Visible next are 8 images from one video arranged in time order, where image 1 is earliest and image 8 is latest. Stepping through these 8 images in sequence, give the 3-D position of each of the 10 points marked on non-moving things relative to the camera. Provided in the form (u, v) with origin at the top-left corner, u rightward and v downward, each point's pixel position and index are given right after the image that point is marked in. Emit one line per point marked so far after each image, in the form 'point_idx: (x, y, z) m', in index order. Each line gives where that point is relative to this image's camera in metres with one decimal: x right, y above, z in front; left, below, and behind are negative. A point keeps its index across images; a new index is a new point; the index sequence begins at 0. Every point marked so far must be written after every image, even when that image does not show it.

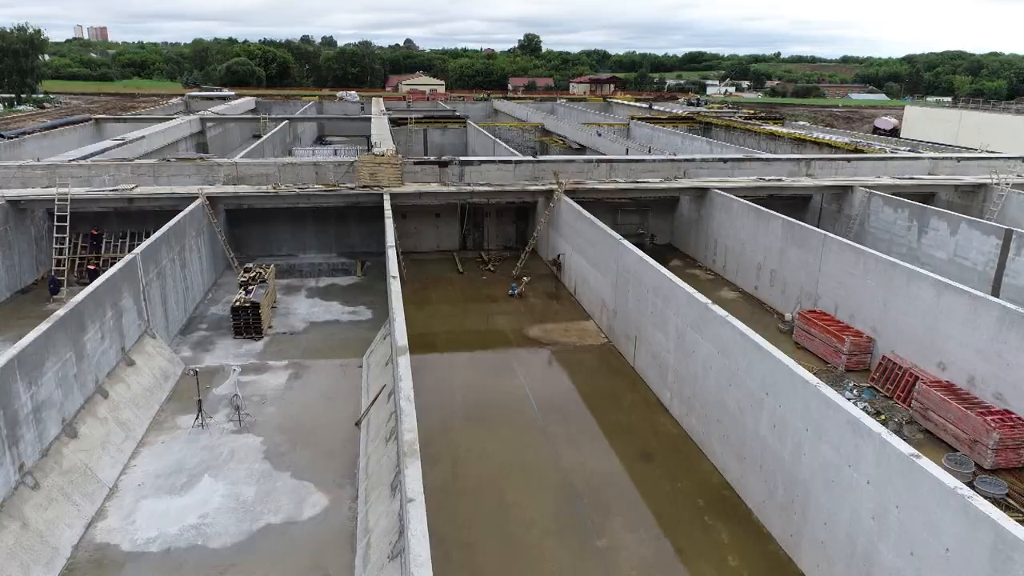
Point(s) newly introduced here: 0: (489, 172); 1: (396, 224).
0: (-0.6, +3.0, +19.0) m
1: (-3.0, +1.7, +18.9) m
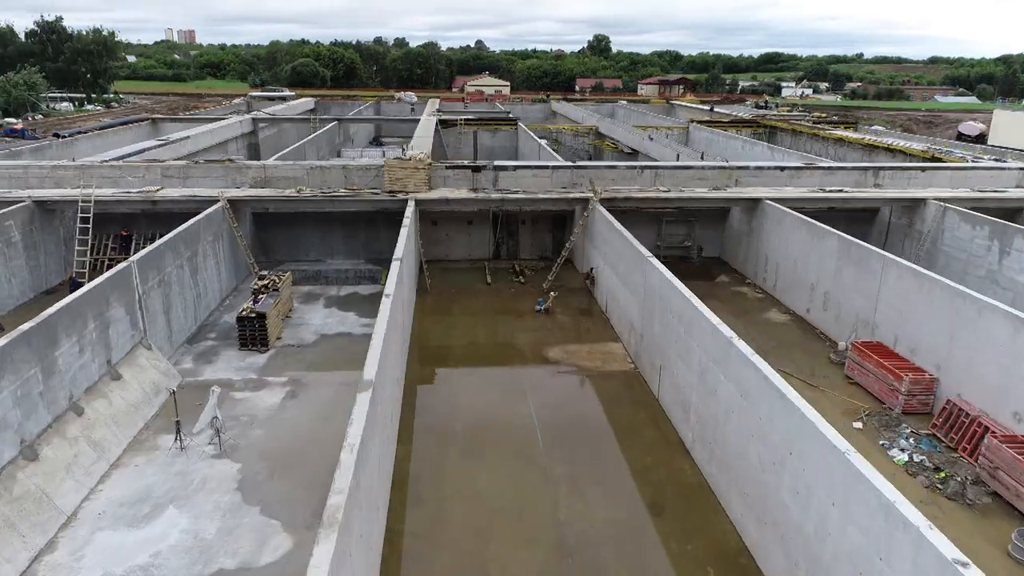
0: (+0.3, +2.7, +18.0) m
1: (-2.1, +1.5, +18.1) m
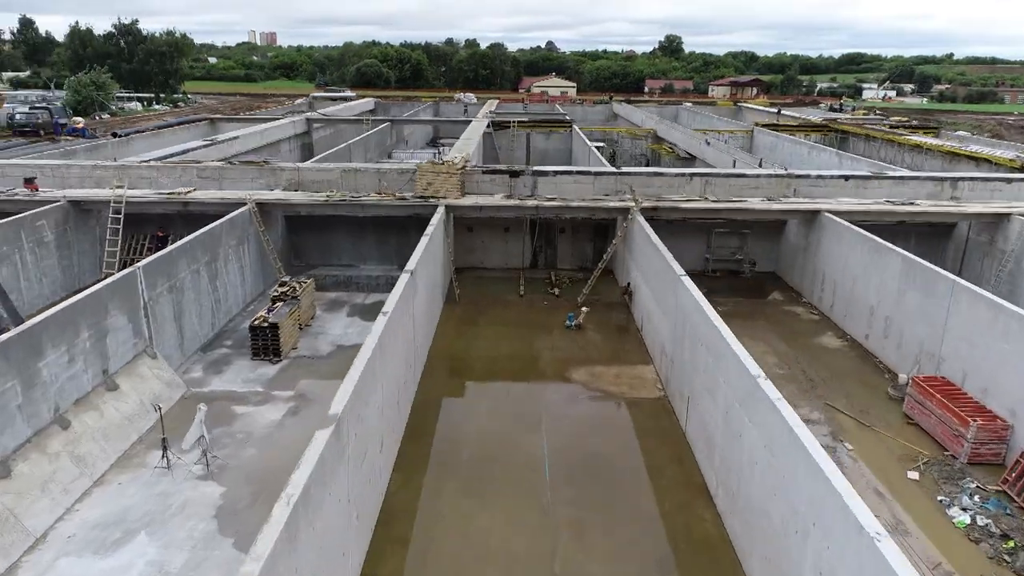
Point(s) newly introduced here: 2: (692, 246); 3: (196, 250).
0: (+1.3, +2.4, +17.1) m
1: (-1.2, +1.2, +17.4) m
2: (+4.3, +1.0, +17.5) m
3: (-5.4, +0.6, +12.6) m
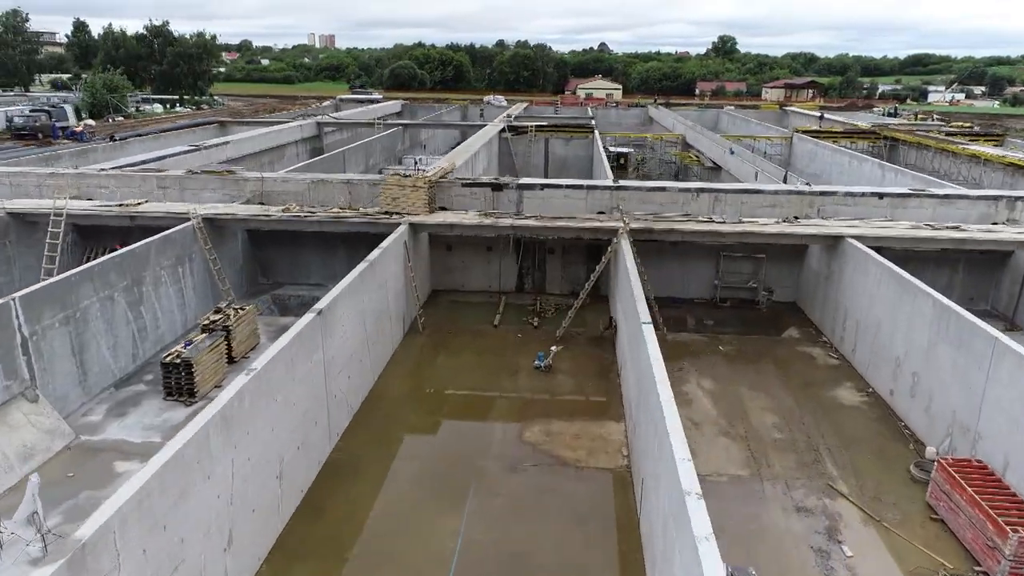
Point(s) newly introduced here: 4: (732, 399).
0: (+0.9, +1.8, +15.2) m
1: (-1.6, +0.7, +15.7) m
2: (+3.9, +0.4, +15.4) m
3: (-6.2, +0.2, +11.1) m
4: (+3.3, -1.7, +11.0) m
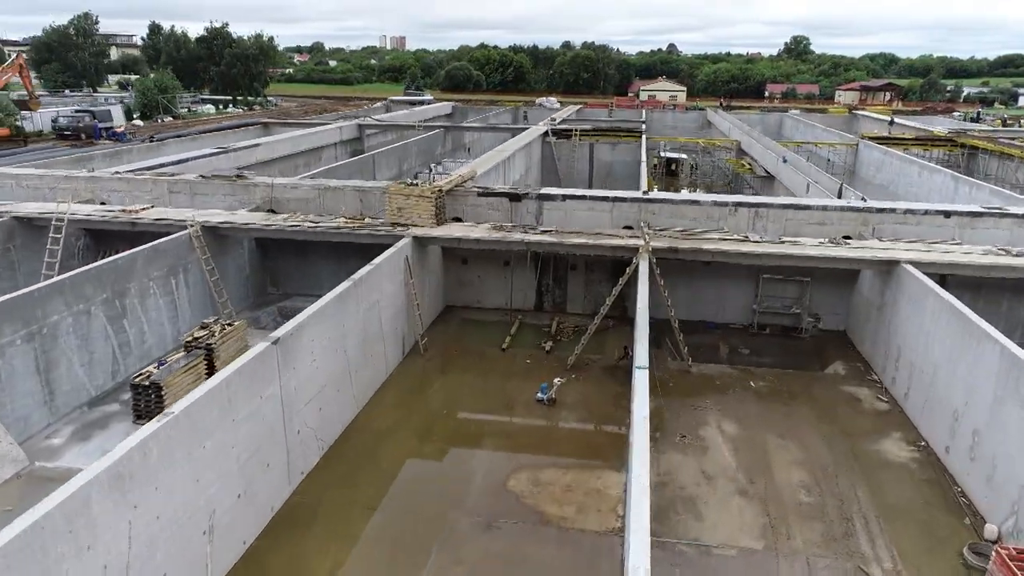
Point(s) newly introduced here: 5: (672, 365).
0: (+1.2, +1.5, +14.0) m
1: (-1.2, +0.4, +14.7) m
2: (+4.2, -0.1, +13.9) m
3: (-6.2, 0.0, +10.5) m
4: (+3.2, -2.1, +9.6) m
5: (+2.7, -1.3, +12.2) m
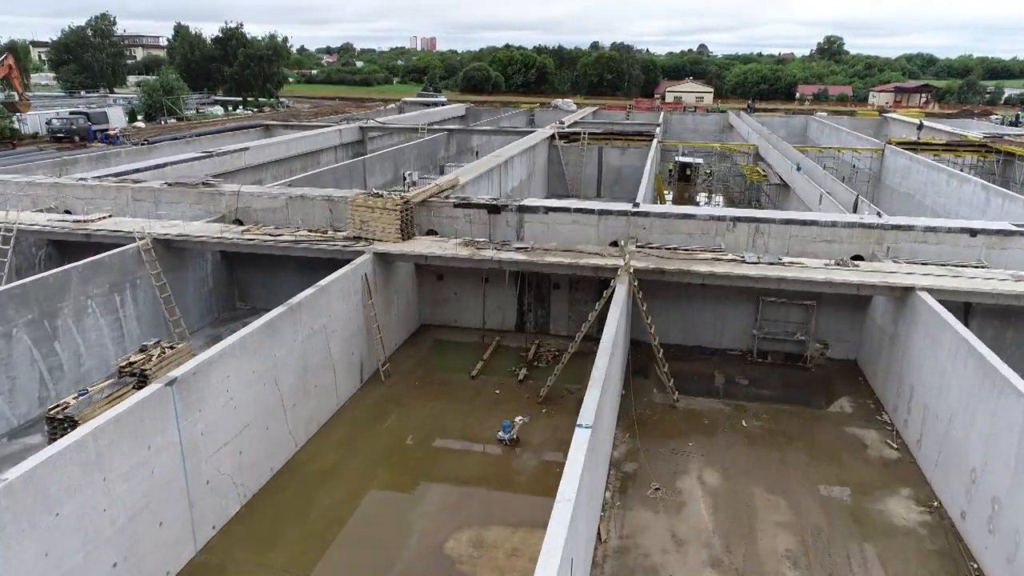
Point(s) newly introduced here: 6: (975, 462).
0: (+0.9, +1.1, +12.9) m
1: (-1.6, 0.0, +13.6) m
2: (+3.8, -0.5, +12.6) m
3: (-6.7, -0.3, +9.7) m
4: (+2.6, -2.5, +8.4) m
5: (+2.2, -1.7, +11.0) m
6: (+4.9, -1.8, +7.7) m
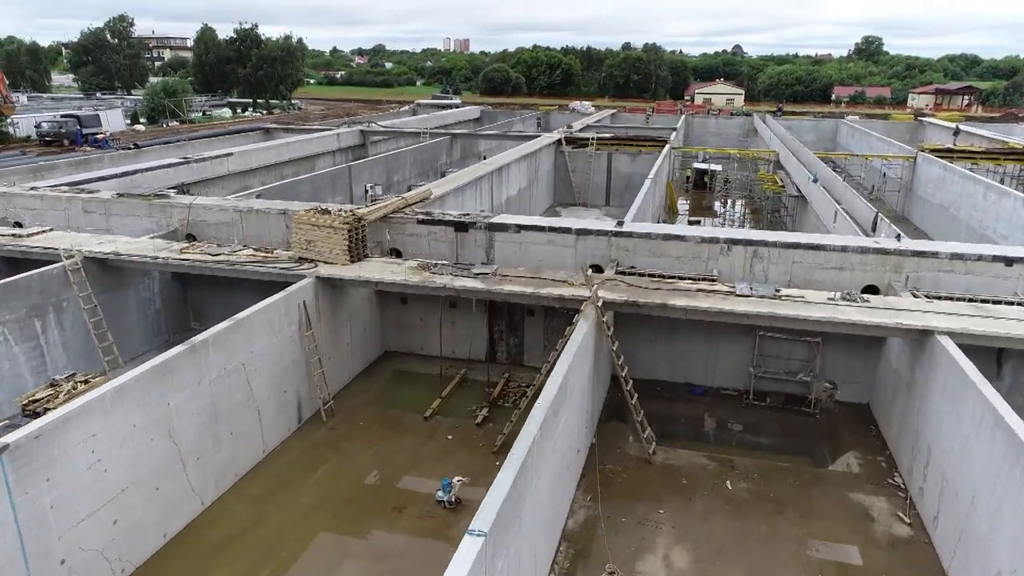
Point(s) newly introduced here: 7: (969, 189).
0: (+0.3, +0.7, +11.5) m
1: (-2.0, -0.4, +12.3) m
2: (+3.3, -1.0, +11.1) m
3: (-7.4, -0.6, +8.6) m
4: (+1.9, -3.0, +6.9) m
5: (+1.5, -2.1, +9.5) m
6: (+4.1, -2.3, +6.2) m
7: (+11.6, +2.5, +18.5) m
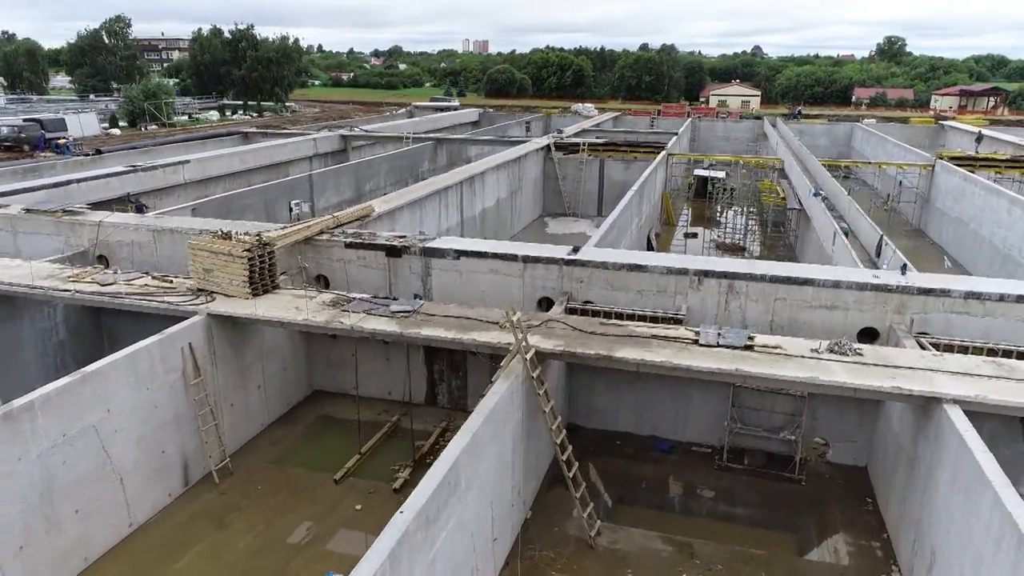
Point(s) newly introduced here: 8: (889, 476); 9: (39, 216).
0: (-0.5, +0.2, +9.9) m
1: (-2.9, -0.8, +10.8) m
2: (+2.4, -1.5, +9.4) m
3: (-8.3, -1.0, +7.2) m
4: (+0.9, -3.4, +5.3) m
5: (+0.6, -2.6, +7.9) m
6: (+3.1, -2.8, +4.5) m
7: (+10.9, +2.0, +16.7) m
8: (+4.2, -2.1, +8.1) m
9: (-7.7, +1.2, +11.9) m
